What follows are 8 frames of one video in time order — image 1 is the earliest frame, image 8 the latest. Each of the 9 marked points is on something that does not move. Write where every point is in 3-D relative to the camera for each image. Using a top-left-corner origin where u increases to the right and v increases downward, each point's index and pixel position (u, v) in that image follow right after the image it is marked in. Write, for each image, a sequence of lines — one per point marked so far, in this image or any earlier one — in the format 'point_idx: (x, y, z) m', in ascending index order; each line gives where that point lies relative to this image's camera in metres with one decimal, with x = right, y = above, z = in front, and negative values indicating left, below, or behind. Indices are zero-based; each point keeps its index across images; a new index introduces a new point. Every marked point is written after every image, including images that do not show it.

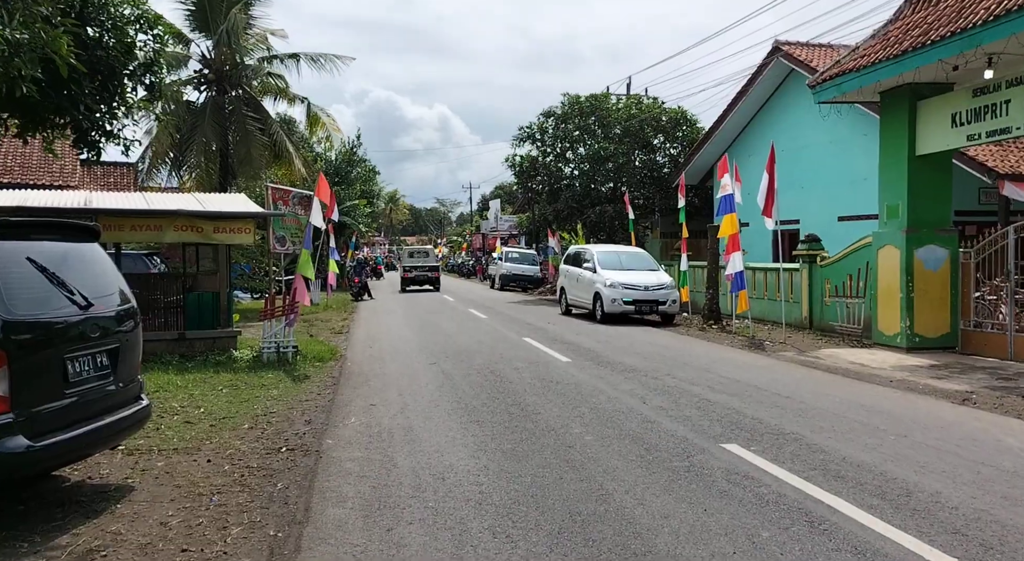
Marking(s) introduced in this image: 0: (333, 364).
0: (-2.7, -1.3, +11.5) m
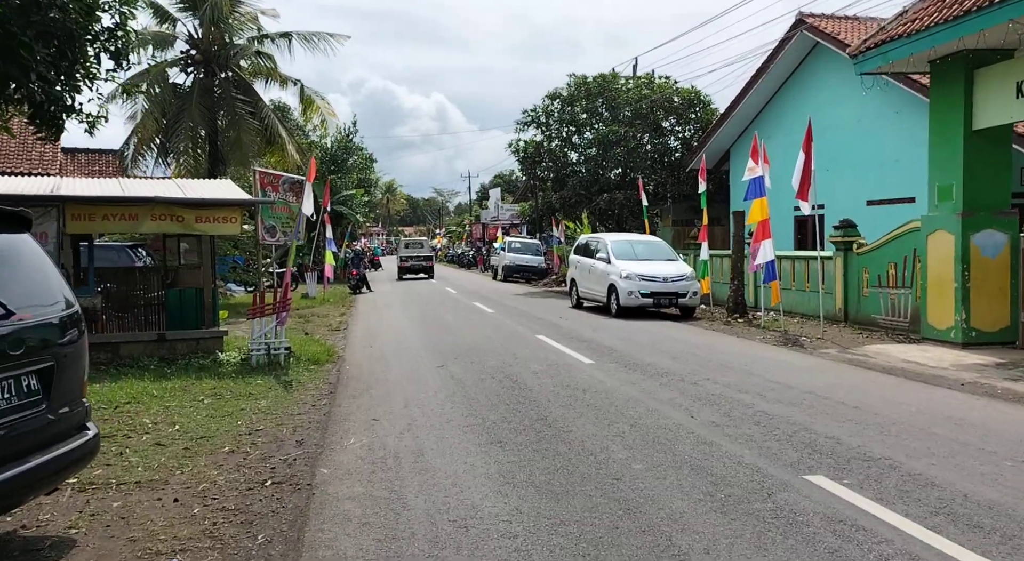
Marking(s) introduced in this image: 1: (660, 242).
0: (-2.5, -1.2, +10.4) m
1: (+3.4, +0.9, +17.7) m
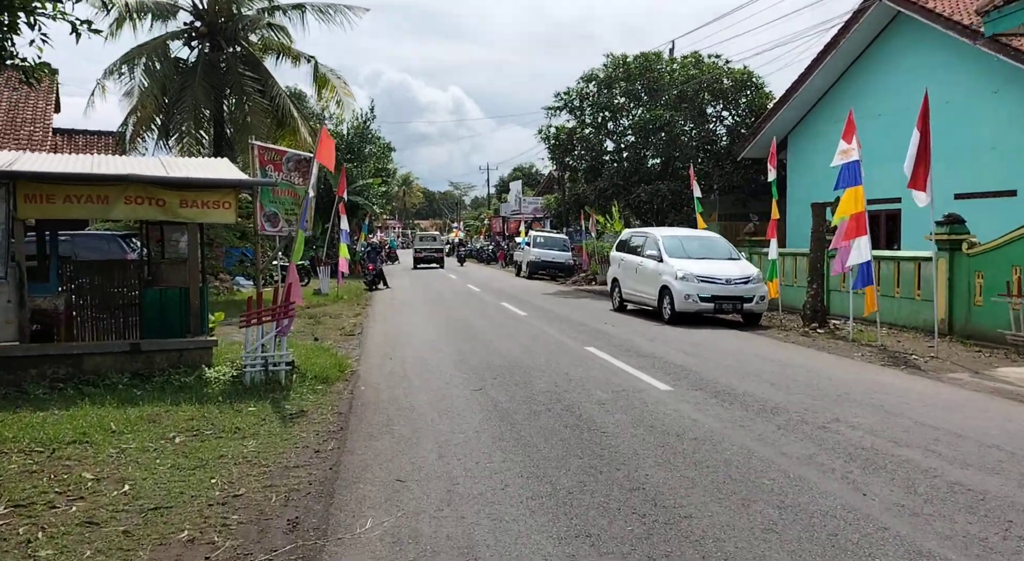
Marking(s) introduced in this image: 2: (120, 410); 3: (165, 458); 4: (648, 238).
0: (-1.9, -1.2, +8.4) m
1: (+4.2, +0.9, +15.6) m
2: (-3.6, -1.2, +7.0) m
3: (-2.6, -1.3, +5.7) m
4: (+2.8, +0.9, +15.6) m
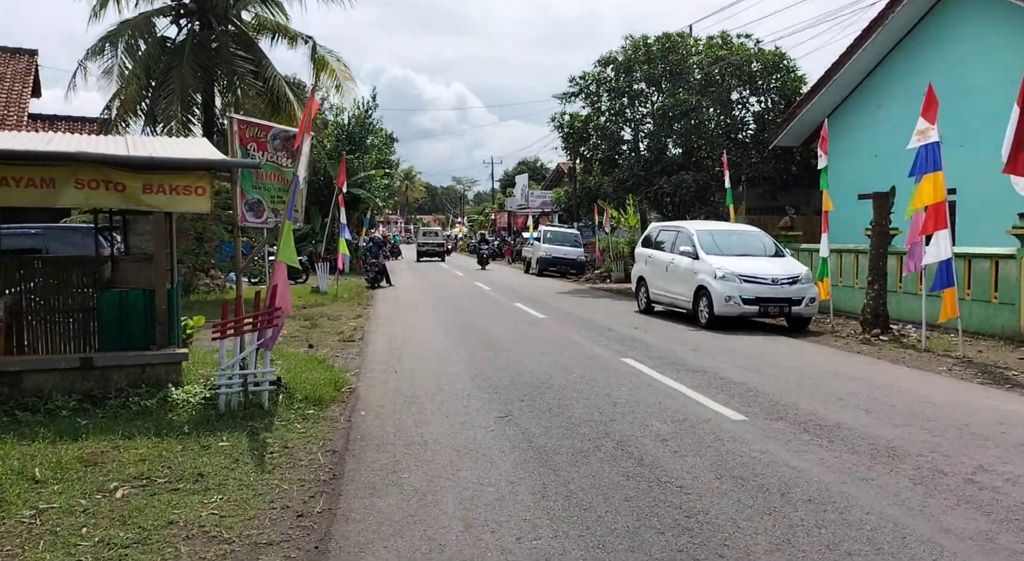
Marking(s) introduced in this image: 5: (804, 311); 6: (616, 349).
0: (-1.6, -1.2, +6.9) m
1: (+4.5, +0.9, +14.1) m
2: (-3.3, -1.2, +5.6) m
3: (-2.3, -1.3, +4.2) m
4: (+3.1, +0.9, +14.1) m
5: (+4.6, -0.5, +12.1) m
6: (+1.4, -0.9, +10.0) m
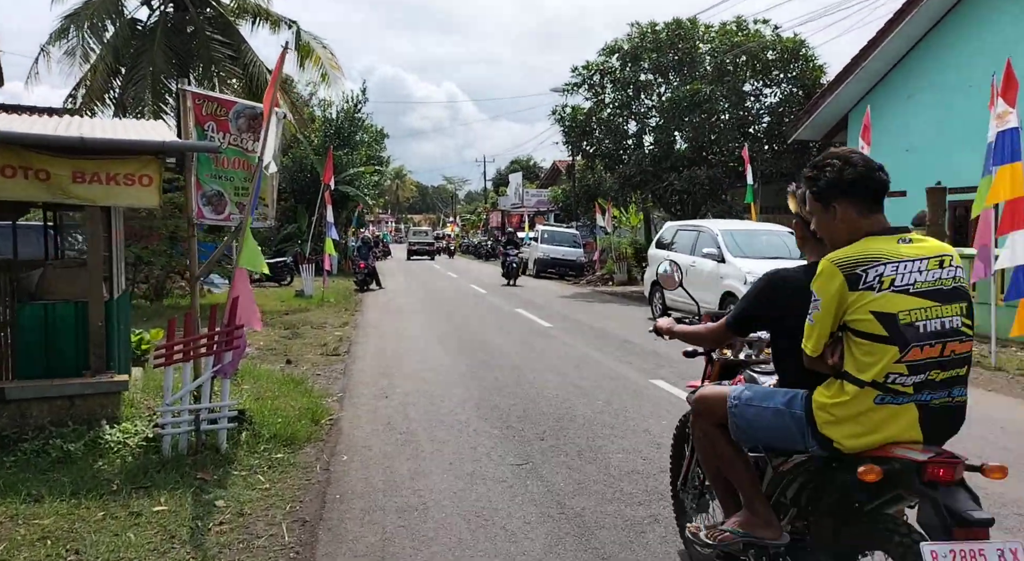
0: (-1.5, -1.3, +5.5) m
1: (+4.5, +0.8, +12.7) m
2: (-3.2, -1.3, +4.1) m
3: (-2.1, -1.4, +2.8) m
4: (+3.1, +0.8, +12.8) m
5: (+4.7, -0.6, +10.8) m
6: (+1.5, -1.0, +8.7) m
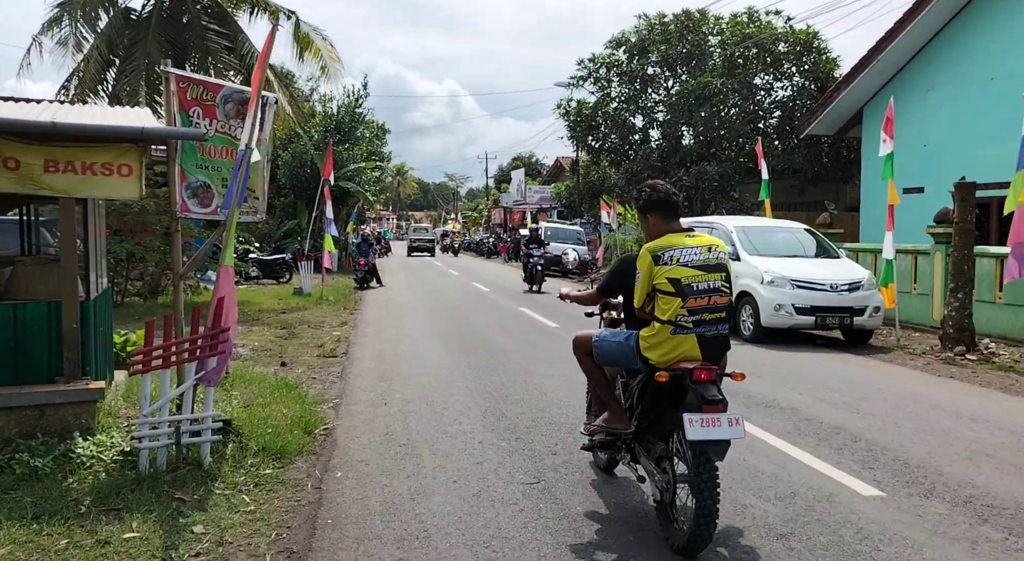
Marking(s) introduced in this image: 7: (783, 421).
0: (-1.4, -1.3, +5.1) m
1: (+4.6, +0.8, +12.2) m
2: (-3.1, -1.3, +3.7) m
3: (-2.1, -1.4, +2.4) m
4: (+3.2, +0.8, +12.3) m
5: (+4.8, -0.6, +10.3) m
6: (+1.5, -1.0, +8.2) m
7: (+2.1, -1.1, +6.0) m
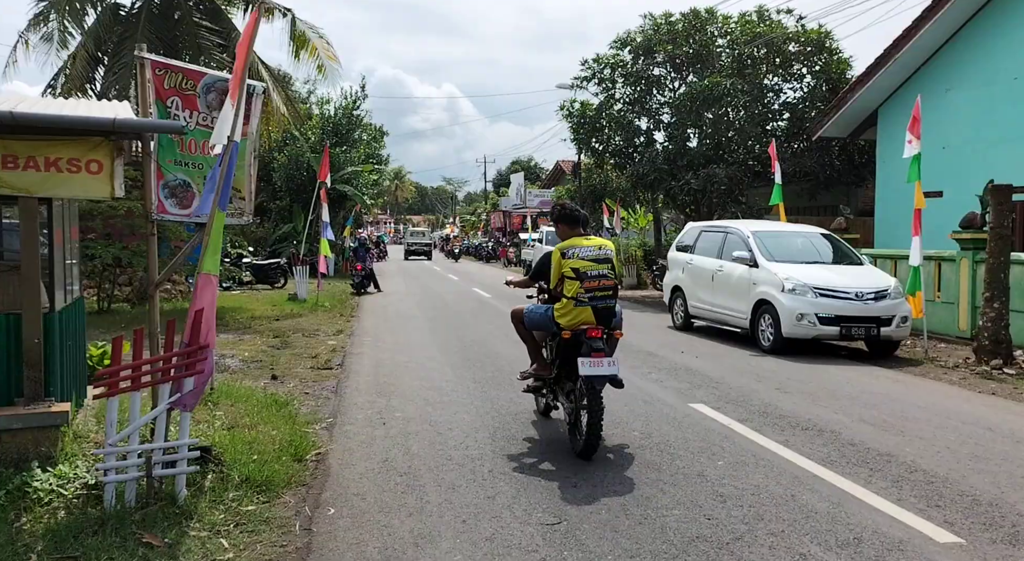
0: (-1.3, -1.4, +4.5) m
1: (+4.7, +0.7, +11.7) m
2: (-3.0, -1.3, +3.1) m
3: (-2.0, -1.5, +1.7) m
4: (+3.3, +0.7, +11.7) m
5: (+4.9, -0.7, +9.7) m
6: (+1.6, -1.1, +7.6) m
7: (+2.2, -1.2, +5.5) m
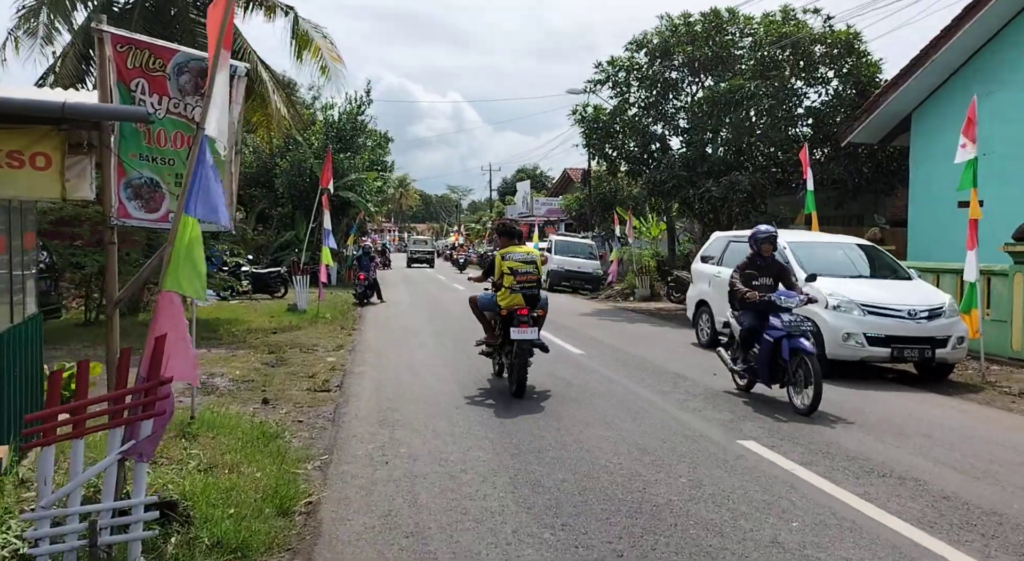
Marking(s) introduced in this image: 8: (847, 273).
0: (-1.1, -1.5, +3.6) m
1: (+4.9, +0.5, +10.8) m
2: (-2.8, -1.4, +2.2) m
3: (-1.8, -1.5, +0.9) m
4: (+3.5, +0.5, +10.8) m
5: (+5.0, -0.9, +8.8) m
6: (+1.8, -1.2, +6.7) m
7: (+2.4, -1.3, +4.6) m
8: (+4.3, +0.1, +9.8) m
